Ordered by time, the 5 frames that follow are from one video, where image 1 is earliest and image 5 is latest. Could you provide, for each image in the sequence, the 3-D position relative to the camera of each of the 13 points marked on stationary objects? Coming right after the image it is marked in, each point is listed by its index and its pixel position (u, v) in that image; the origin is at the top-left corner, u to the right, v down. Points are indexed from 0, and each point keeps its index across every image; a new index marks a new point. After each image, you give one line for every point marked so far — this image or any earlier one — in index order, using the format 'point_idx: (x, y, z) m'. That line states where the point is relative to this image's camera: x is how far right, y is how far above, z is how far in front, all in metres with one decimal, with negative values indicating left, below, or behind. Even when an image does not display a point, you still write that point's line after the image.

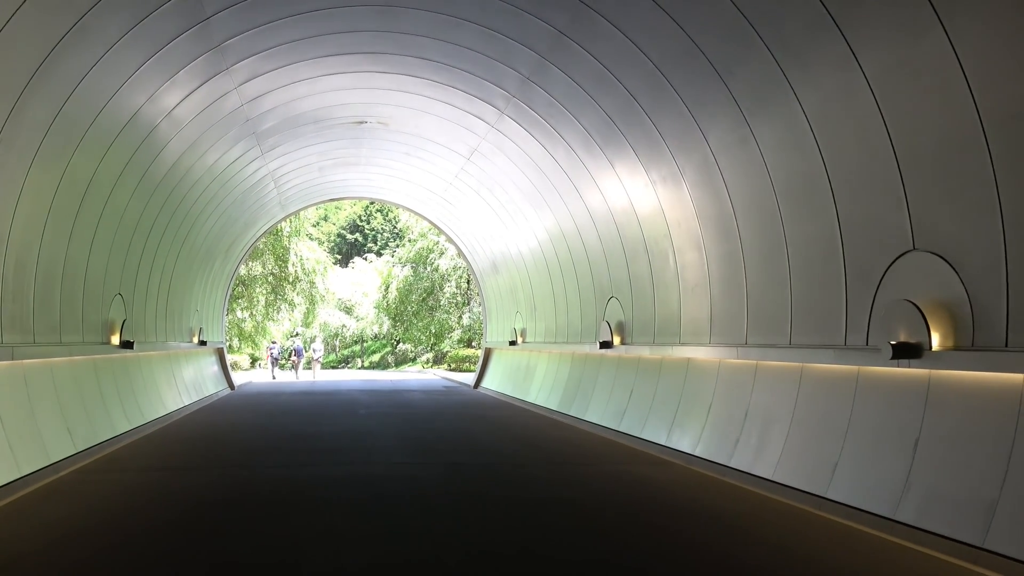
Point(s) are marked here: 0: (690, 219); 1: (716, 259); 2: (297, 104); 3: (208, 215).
0: (+2.1, +0.8, +9.4) m
1: (+2.3, +0.3, +9.1) m
2: (-3.4, +2.9, +12.5) m
3: (-5.9, +1.4, +15.3) m
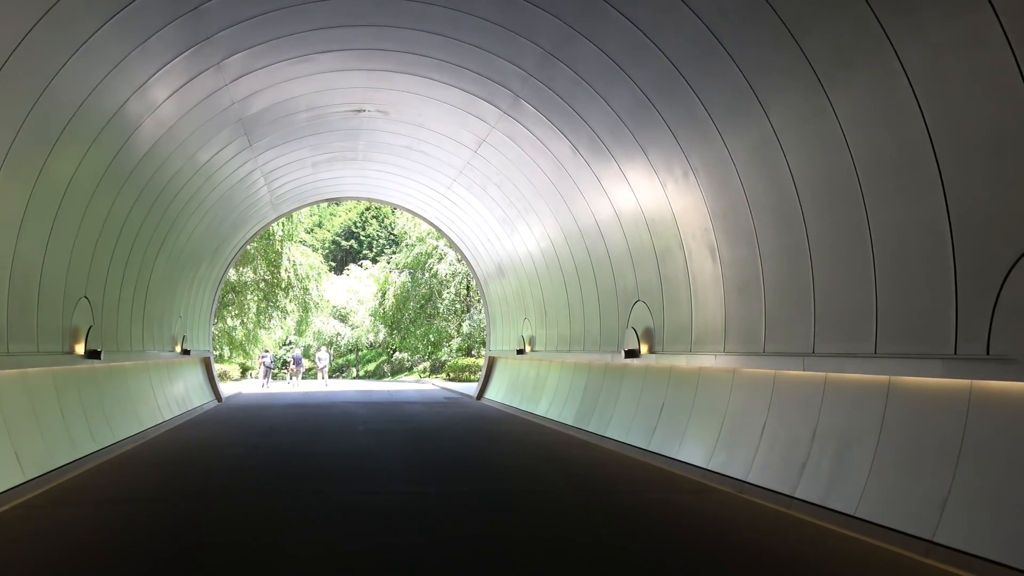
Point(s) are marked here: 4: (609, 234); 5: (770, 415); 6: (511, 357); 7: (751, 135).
0: (+2.4, +0.8, +8.3) m
1: (+2.6, +0.3, +7.9) m
2: (-3.2, +2.8, +11.3) m
3: (-5.7, +1.3, +14.0) m
4: (+1.4, +0.8, +11.8) m
5: (+2.6, -1.3, +7.9) m
6: (0.0, -1.7, +19.8) m
7: (+2.2, +1.4, +7.5) m
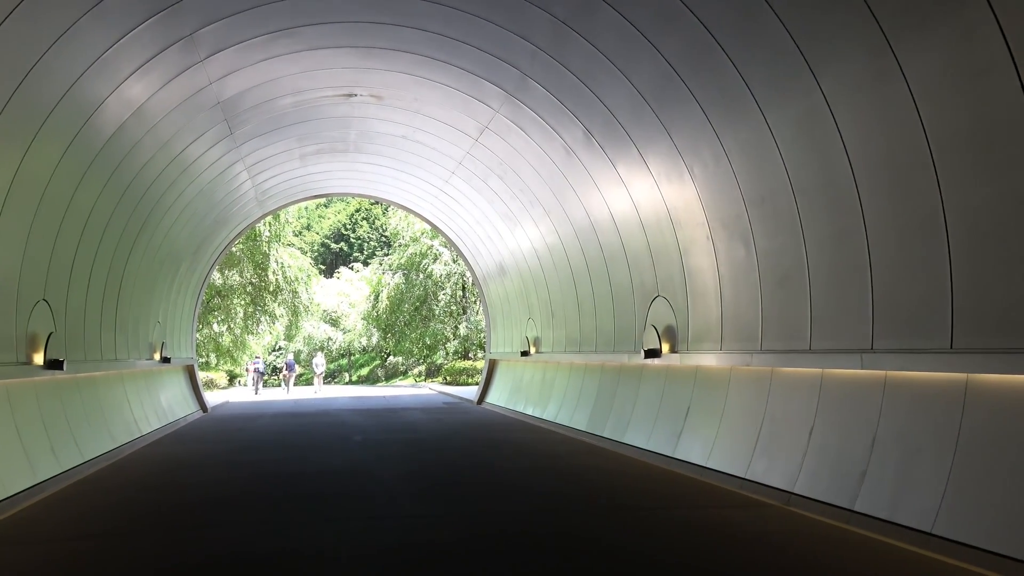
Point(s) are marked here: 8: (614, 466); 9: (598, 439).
0: (+2.5, +0.9, +7.4) m
1: (+2.7, +0.4, +7.0) m
2: (-3.1, +2.8, +10.4) m
3: (-5.6, +1.3, +13.1) m
4: (+1.5, +0.9, +10.9) m
5: (+2.7, -1.2, +7.0) m
6: (0.0, -1.7, +18.9) m
7: (+2.4, +1.5, +6.6) m
8: (+1.2, -2.2, +9.7) m
9: (+1.3, -2.2, +11.8) m
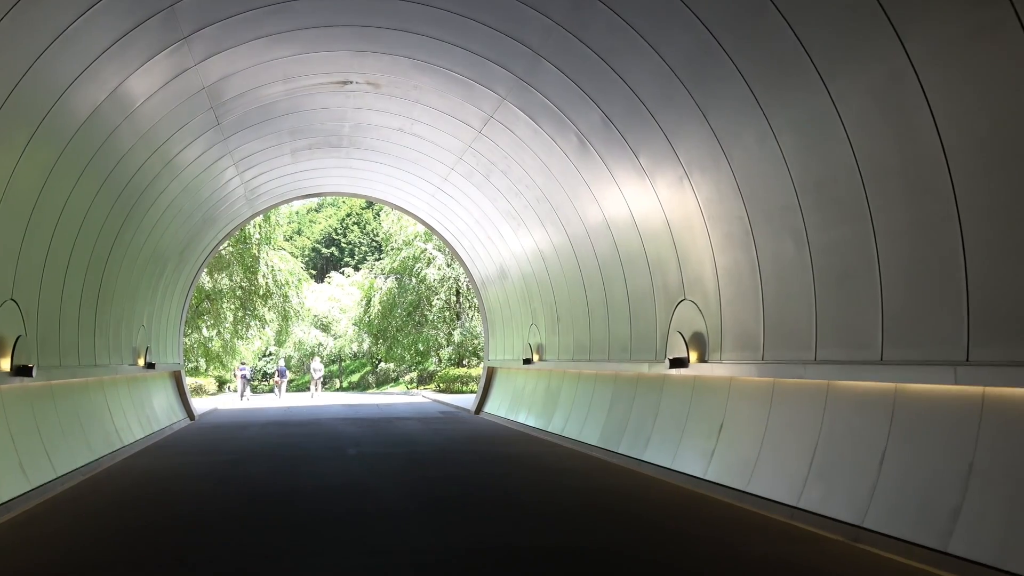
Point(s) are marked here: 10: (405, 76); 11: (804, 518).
0: (+2.7, +0.9, +6.6) m
1: (+2.9, +0.4, +6.2) m
2: (-2.9, +2.8, +9.5) m
3: (-5.5, +1.3, +12.2) m
4: (+1.7, +0.8, +10.1) m
5: (+2.9, -1.2, +6.2) m
6: (+0.1, -1.8, +18.1) m
7: (+2.6, +1.5, +5.9) m
8: (+1.4, -2.2, +8.9) m
9: (+1.4, -2.3, +11.0) m
10: (-1.4, +2.9, +10.9) m
11: (+2.4, -1.9, +6.7) m
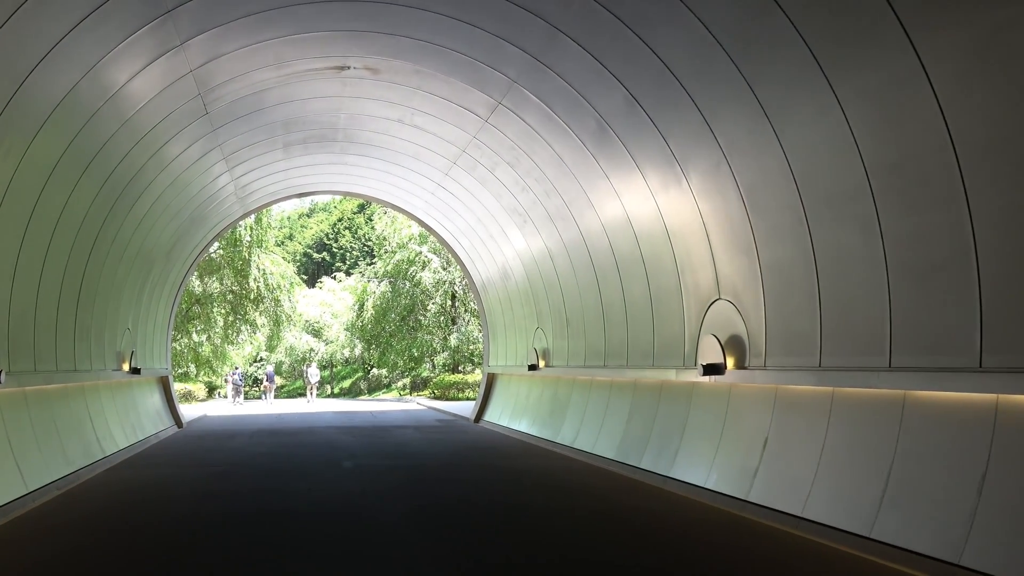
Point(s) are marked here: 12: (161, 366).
0: (+2.9, +0.9, +5.7) m
1: (+3.1, +0.4, +5.3) m
2: (-2.8, +2.8, +8.5) m
3: (-5.4, +1.3, +11.2) m
4: (+1.8, +0.8, +9.2) m
5: (+3.1, -1.2, +5.3) m
6: (+0.1, -1.8, +17.1) m
7: (+2.8, +1.5, +4.9) m
8: (+1.6, -2.2, +7.9) m
9: (+1.5, -2.3, +10.0) m
10: (-1.3, +2.9, +10.0) m
11: (+2.6, -1.9, +5.8) m
12: (-7.7, -1.7, +17.3) m
